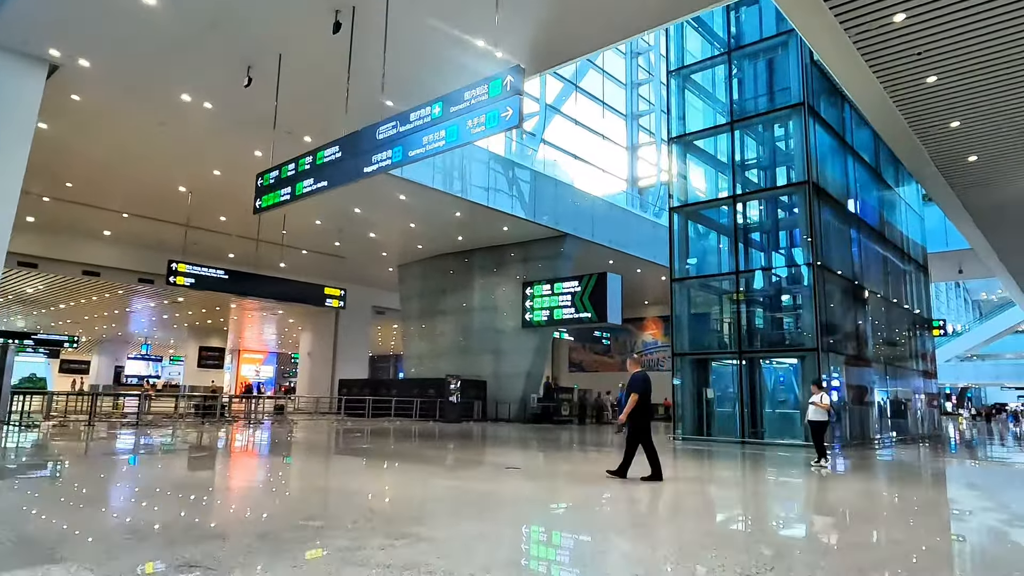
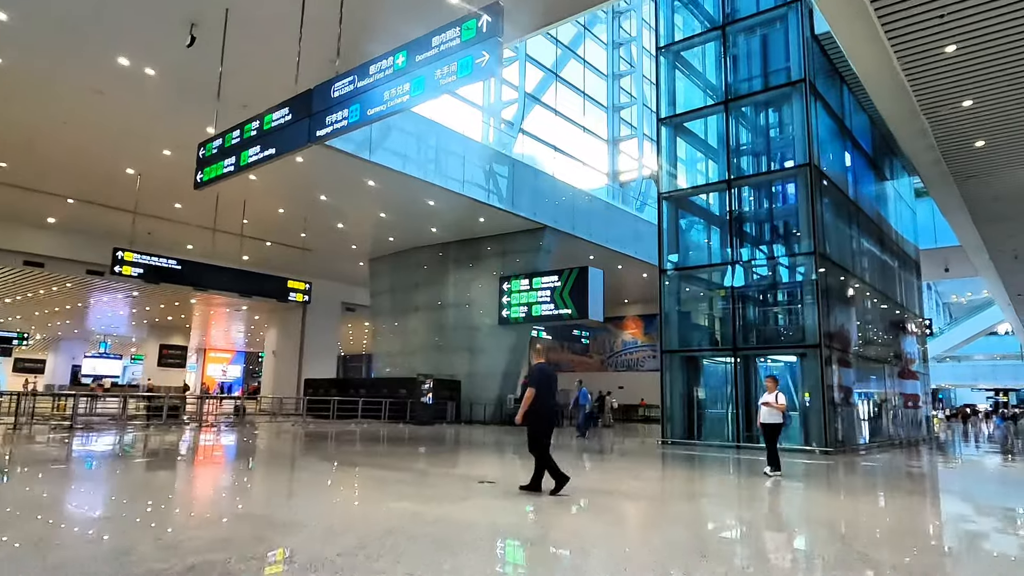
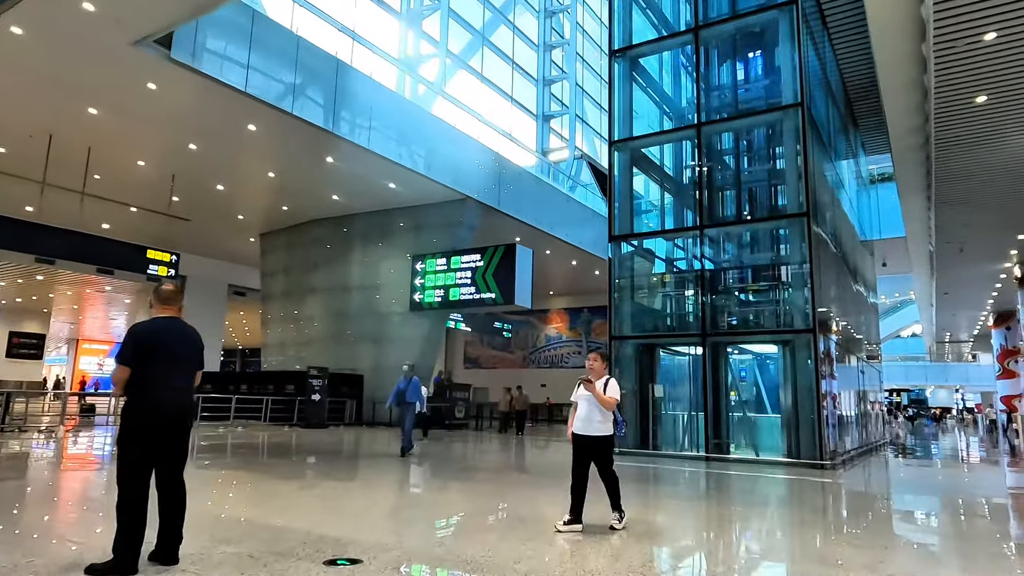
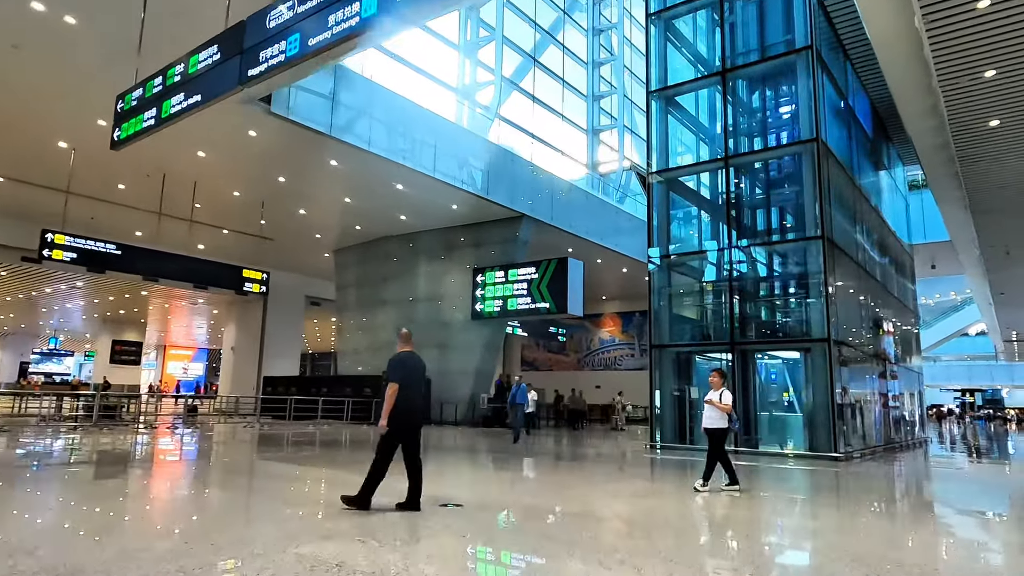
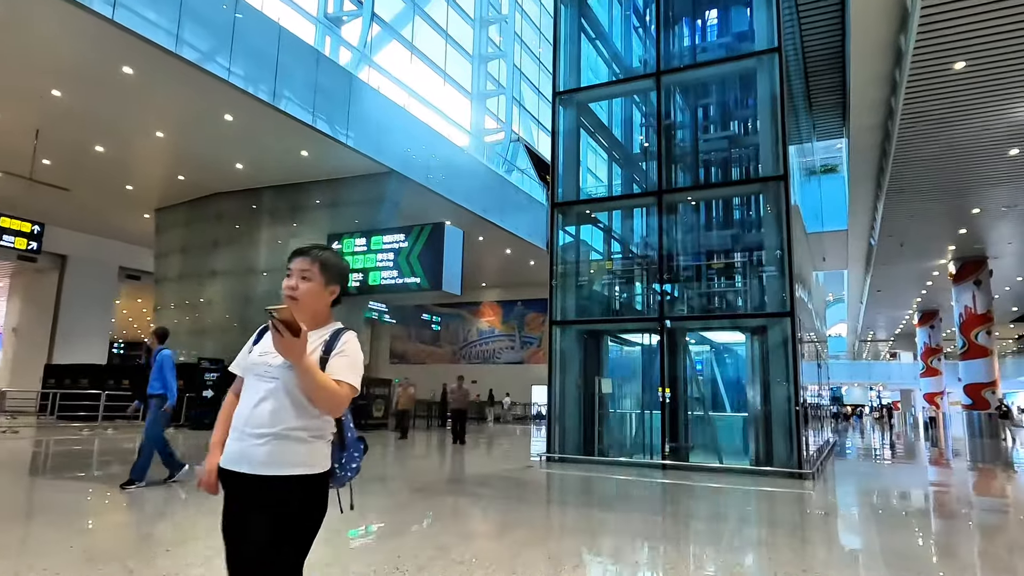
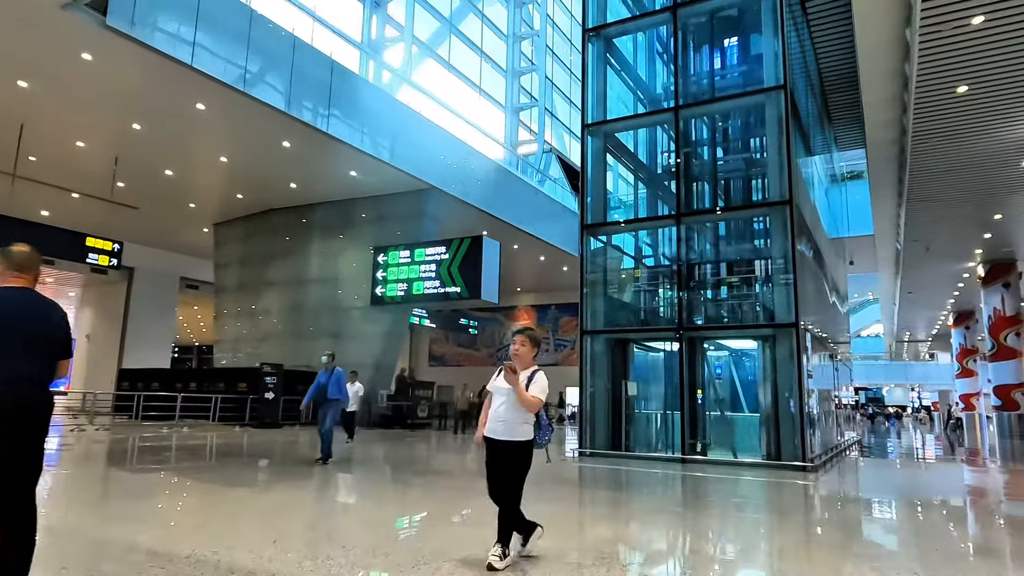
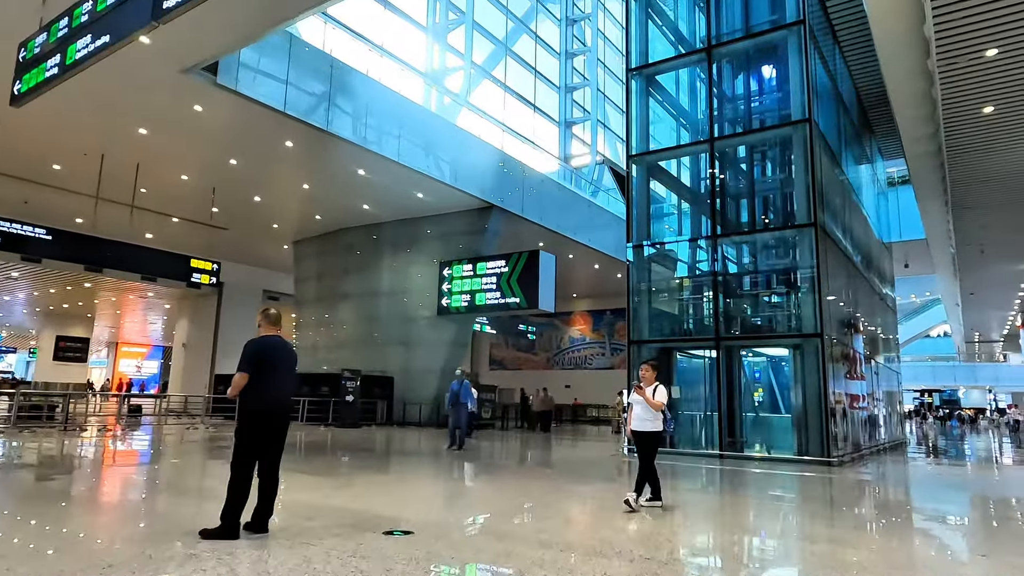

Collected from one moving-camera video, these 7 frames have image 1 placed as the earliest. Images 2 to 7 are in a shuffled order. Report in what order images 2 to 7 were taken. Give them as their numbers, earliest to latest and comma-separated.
2, 4, 7, 3, 6, 5
